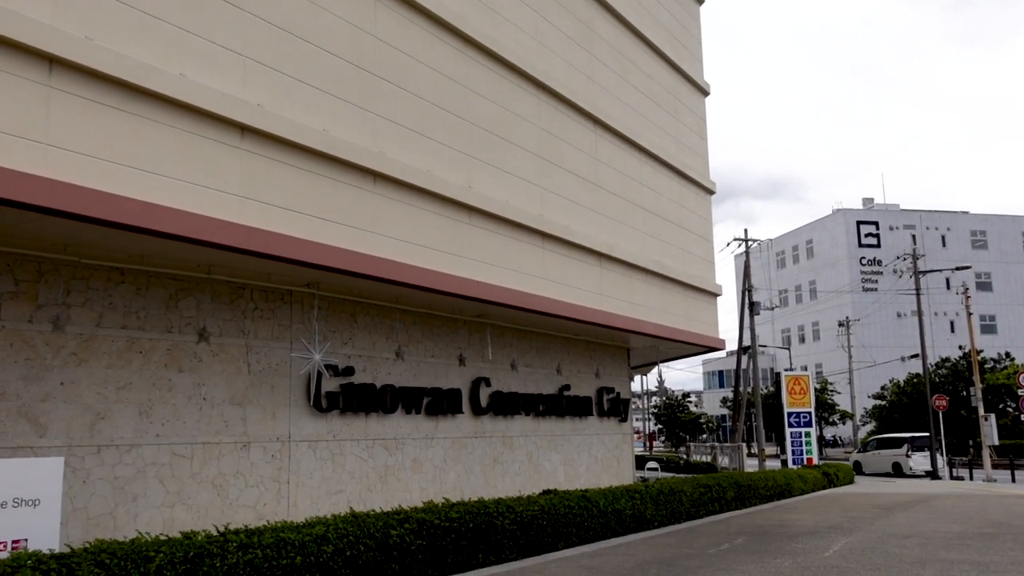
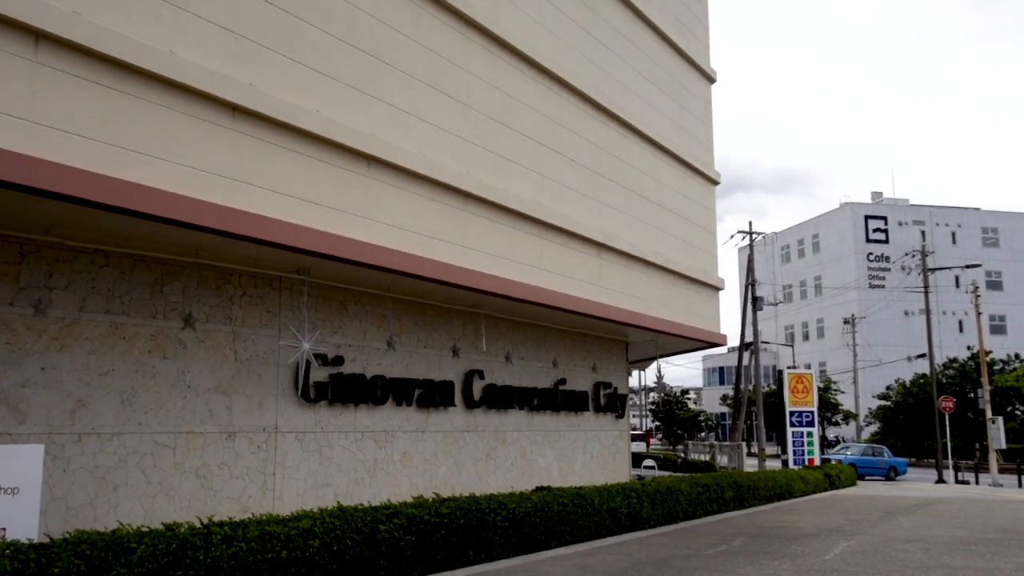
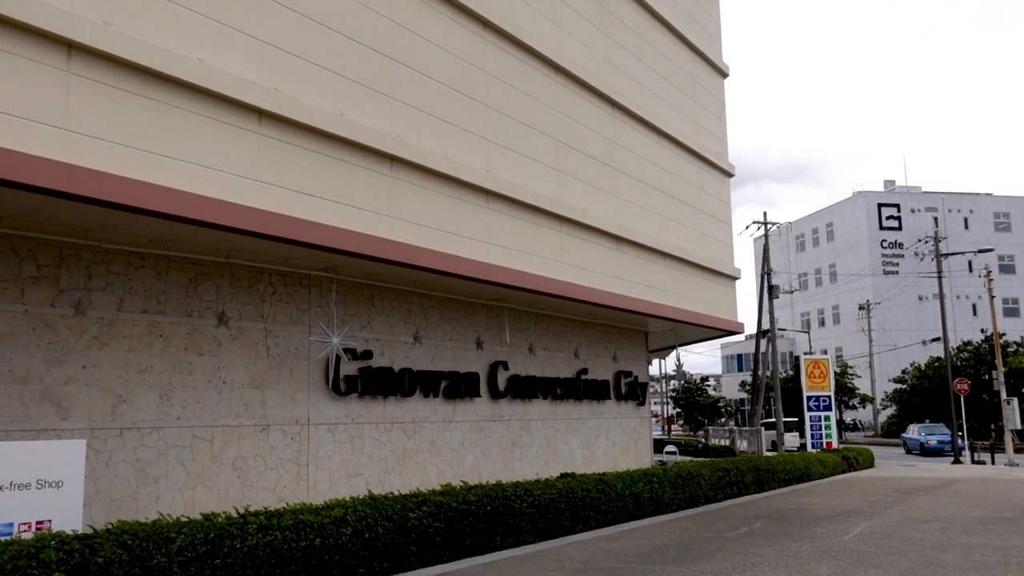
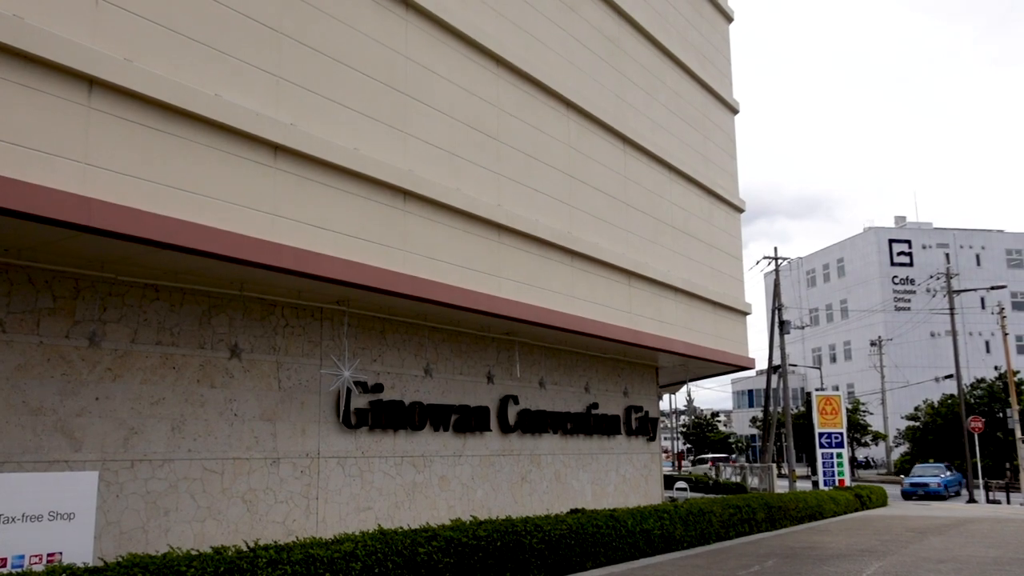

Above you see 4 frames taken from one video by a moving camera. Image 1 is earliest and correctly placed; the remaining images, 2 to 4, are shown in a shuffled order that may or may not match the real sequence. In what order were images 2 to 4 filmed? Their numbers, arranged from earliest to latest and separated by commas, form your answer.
3, 4, 2
